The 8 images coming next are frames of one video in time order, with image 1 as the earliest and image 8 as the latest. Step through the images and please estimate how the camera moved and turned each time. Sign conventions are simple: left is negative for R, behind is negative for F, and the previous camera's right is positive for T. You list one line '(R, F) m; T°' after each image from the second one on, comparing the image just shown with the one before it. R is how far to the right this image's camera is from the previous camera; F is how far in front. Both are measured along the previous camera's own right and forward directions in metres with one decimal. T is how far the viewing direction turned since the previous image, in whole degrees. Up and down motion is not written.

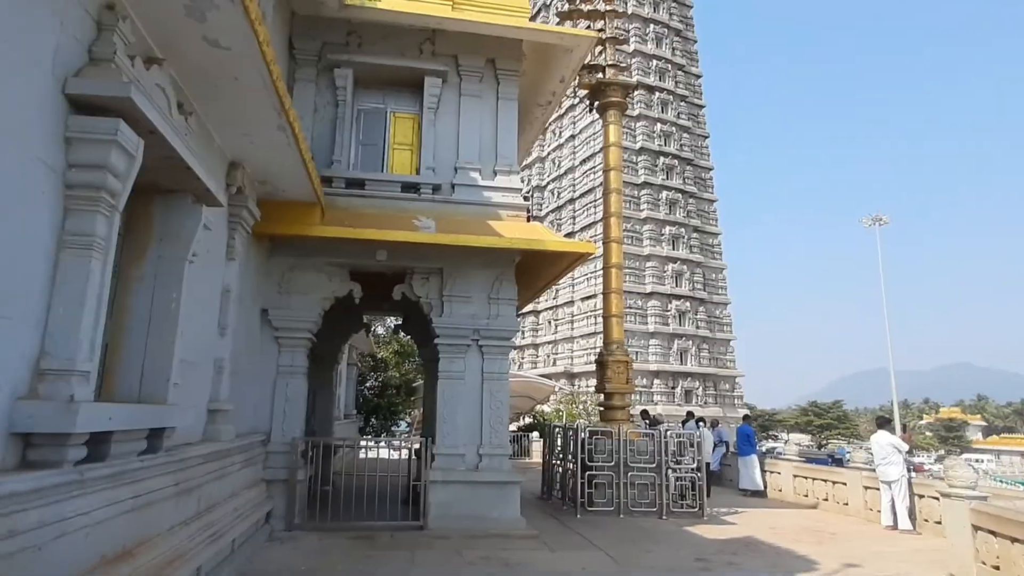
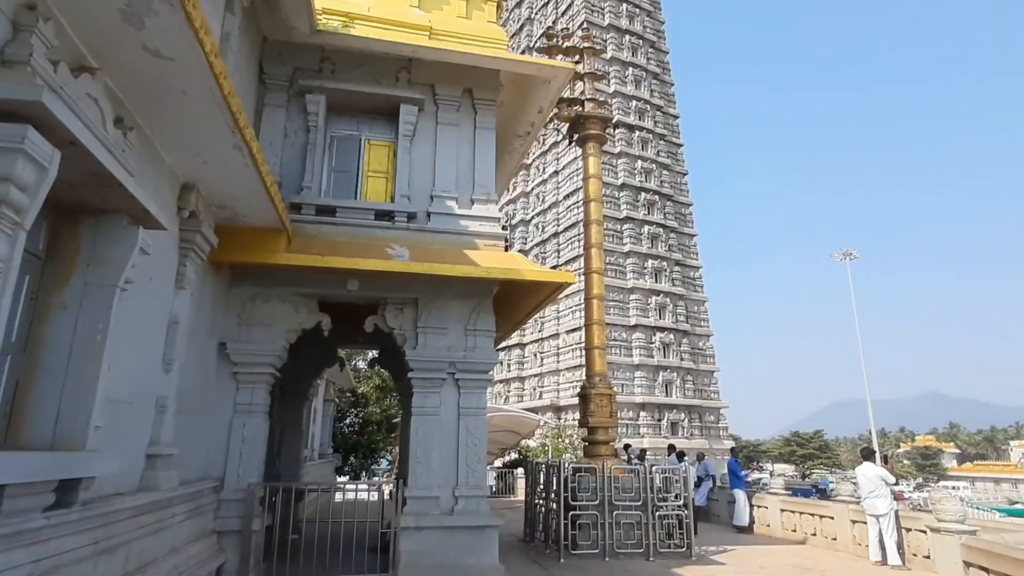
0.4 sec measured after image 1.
(+0.1, +0.3) m; +2°
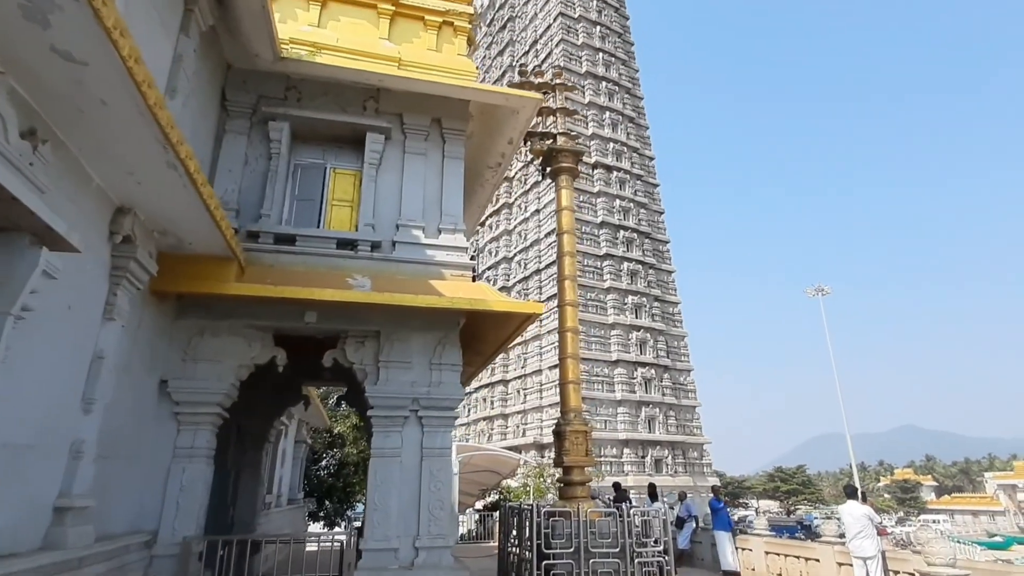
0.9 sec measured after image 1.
(+0.2, +0.3) m; +2°
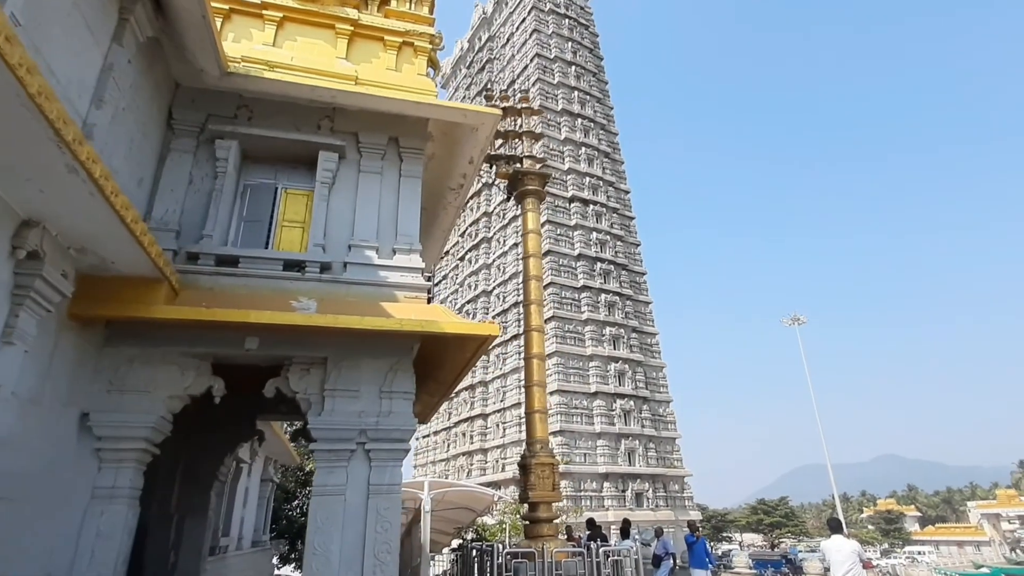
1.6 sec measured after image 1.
(+0.3, +0.3) m; +2°
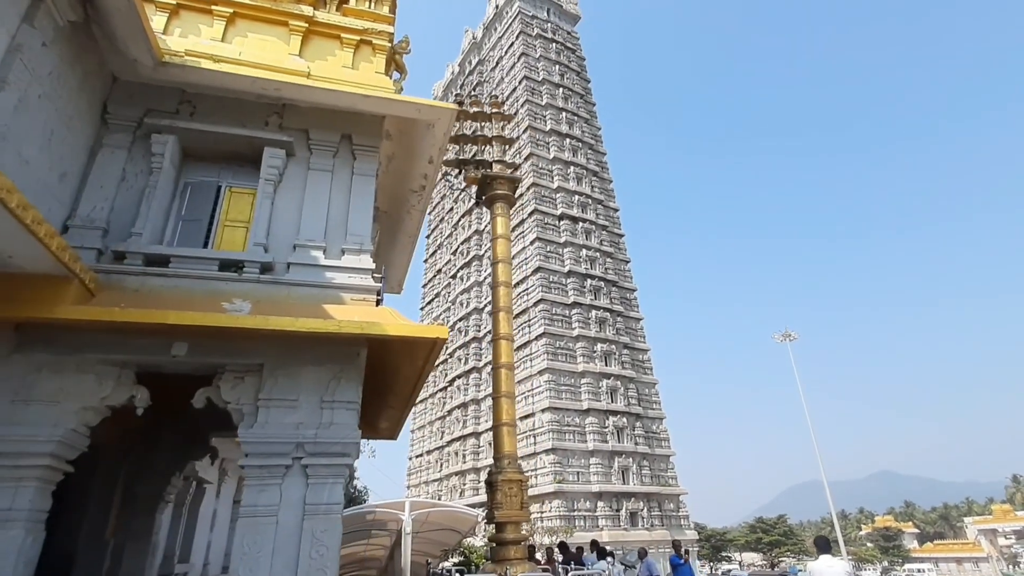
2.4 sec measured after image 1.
(+0.4, +0.4) m; +1°
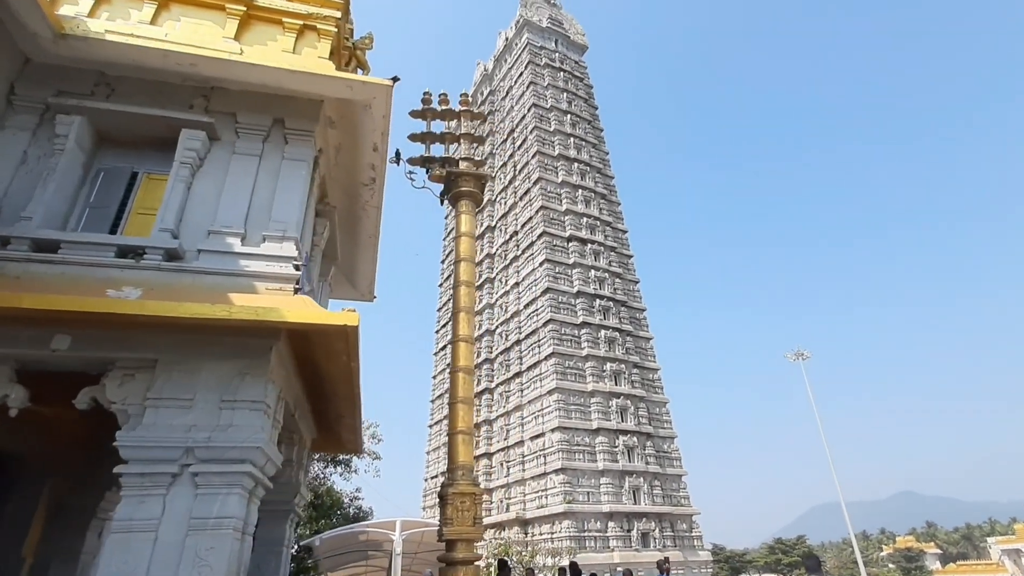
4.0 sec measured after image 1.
(+0.8, +0.6) m; -1°
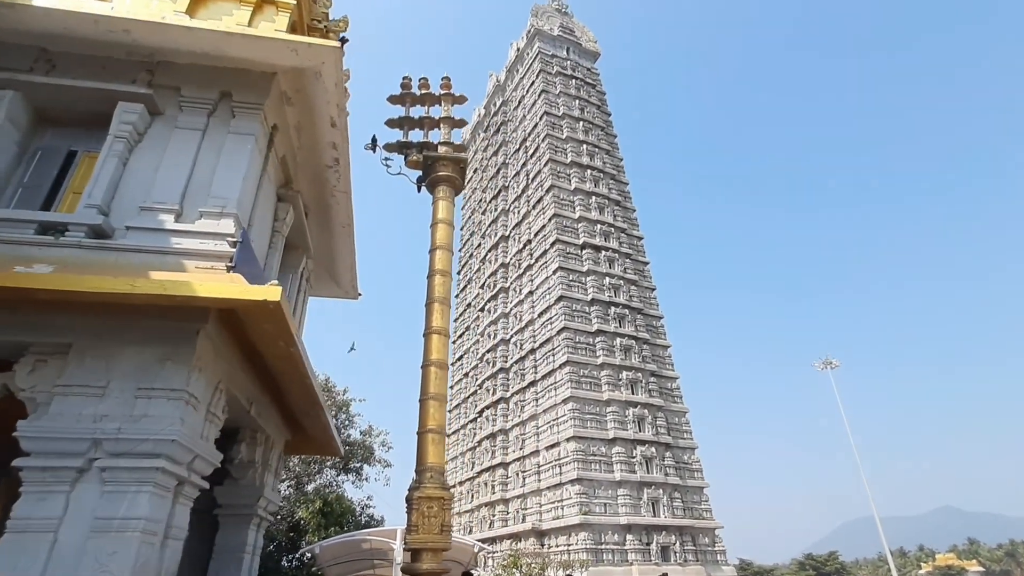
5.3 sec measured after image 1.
(+0.6, +0.6) m; -2°
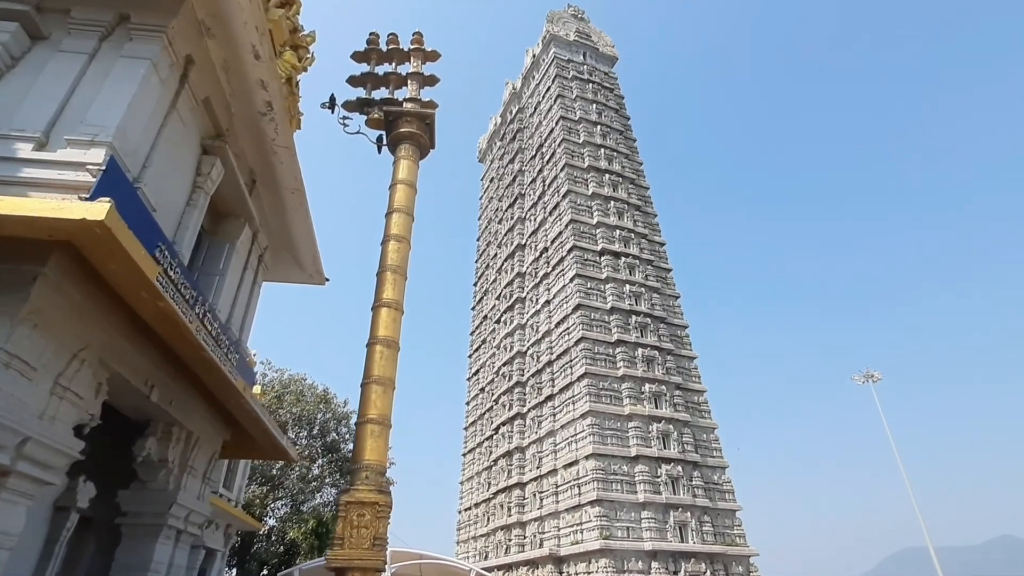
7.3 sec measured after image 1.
(+0.7, +1.2) m; -3°
